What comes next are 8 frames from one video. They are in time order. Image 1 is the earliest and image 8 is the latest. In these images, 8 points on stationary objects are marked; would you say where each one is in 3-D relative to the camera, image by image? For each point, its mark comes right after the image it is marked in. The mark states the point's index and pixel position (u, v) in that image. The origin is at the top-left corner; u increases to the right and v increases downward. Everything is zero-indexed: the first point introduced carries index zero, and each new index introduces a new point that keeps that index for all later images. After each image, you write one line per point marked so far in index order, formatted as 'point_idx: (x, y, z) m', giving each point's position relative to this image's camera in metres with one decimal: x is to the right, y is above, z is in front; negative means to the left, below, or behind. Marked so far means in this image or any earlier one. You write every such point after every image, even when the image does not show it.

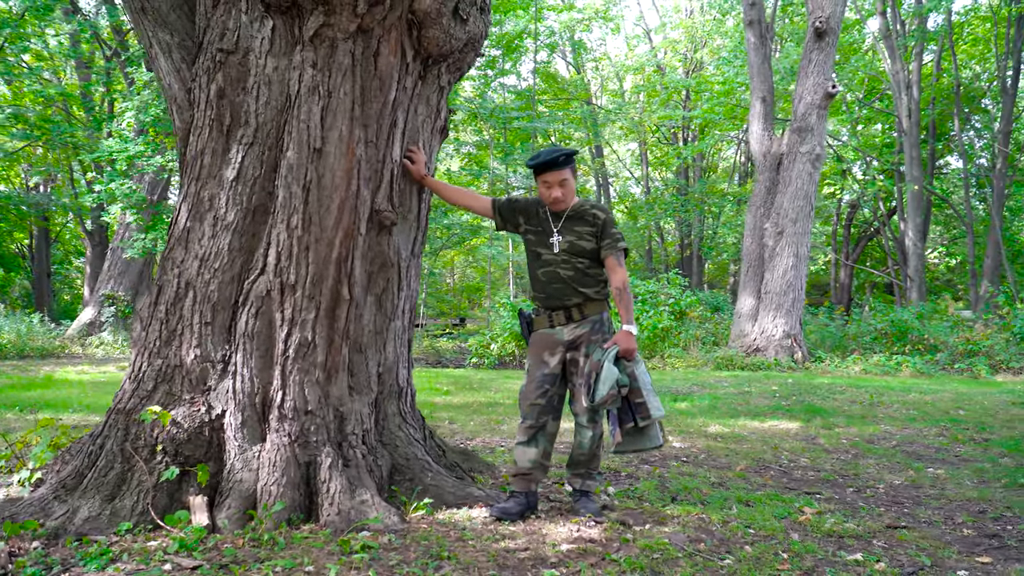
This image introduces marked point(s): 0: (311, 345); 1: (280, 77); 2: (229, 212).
0: (-1.0, -0.3, +3.5) m
1: (-1.2, +1.0, +3.5) m
2: (-1.4, +0.4, +3.6) m
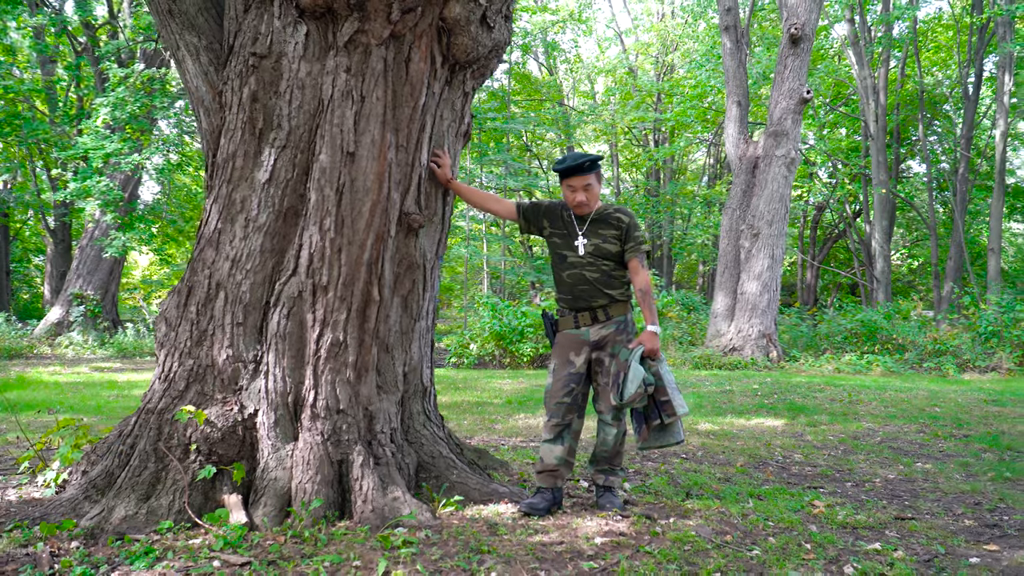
0: (-0.9, -0.3, +3.6) m
1: (-1.0, +1.0, +3.6) m
2: (-1.3, +0.4, +3.6) m
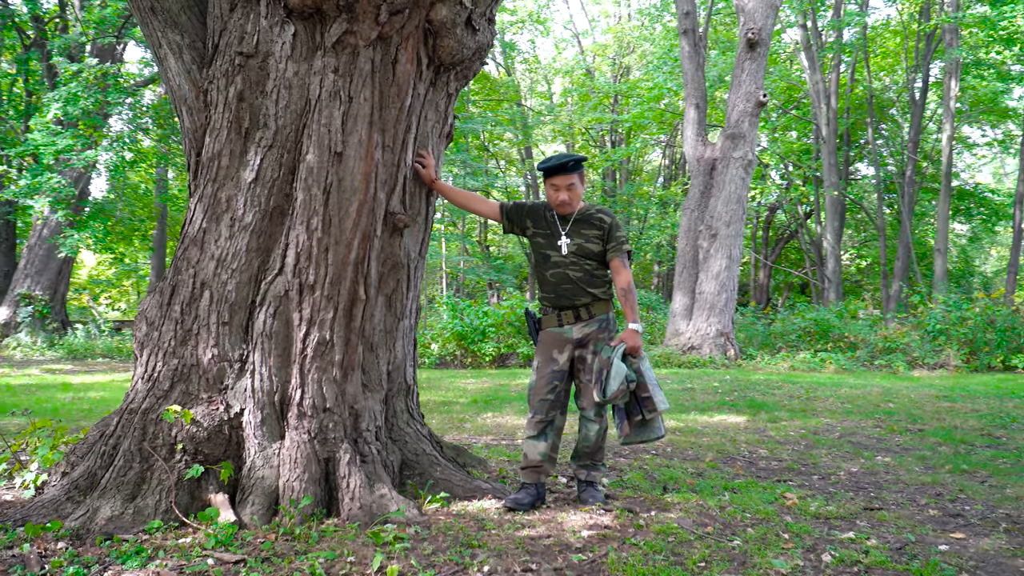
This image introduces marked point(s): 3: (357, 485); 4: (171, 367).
0: (-0.9, -0.3, +3.6) m
1: (-1.1, +1.0, +3.6) m
2: (-1.4, +0.4, +3.6) m
3: (-0.8, -1.0, +3.5) m
4: (-1.7, -0.4, +3.6) m
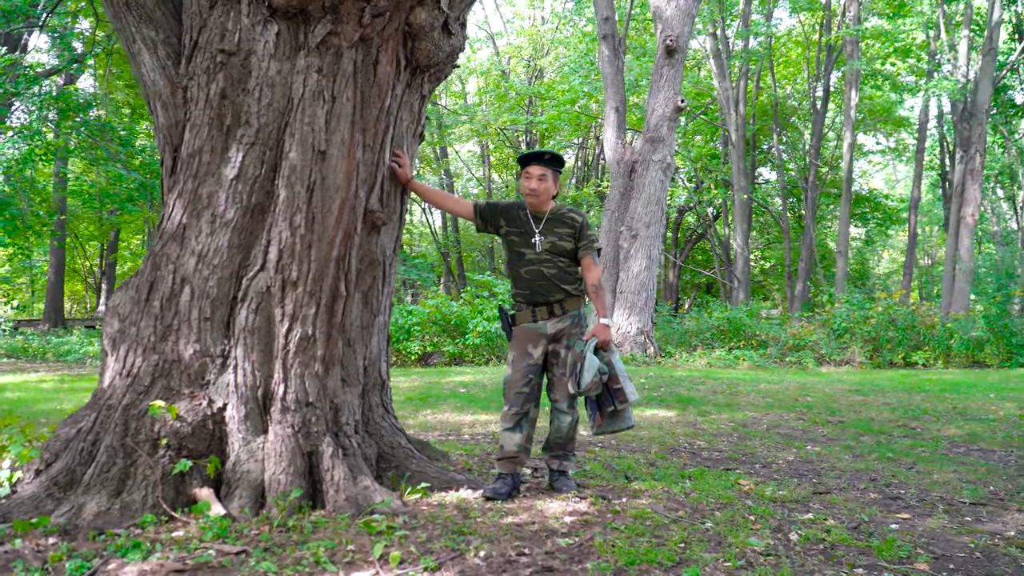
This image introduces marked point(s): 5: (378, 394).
0: (-1.0, -0.3, +3.7) m
1: (-1.2, +1.1, +3.6) m
2: (-1.5, +0.4, +3.6) m
3: (-0.9, -1.0, +3.6) m
4: (-1.8, -0.4, +3.5) m
5: (-0.8, -0.6, +4.1) m
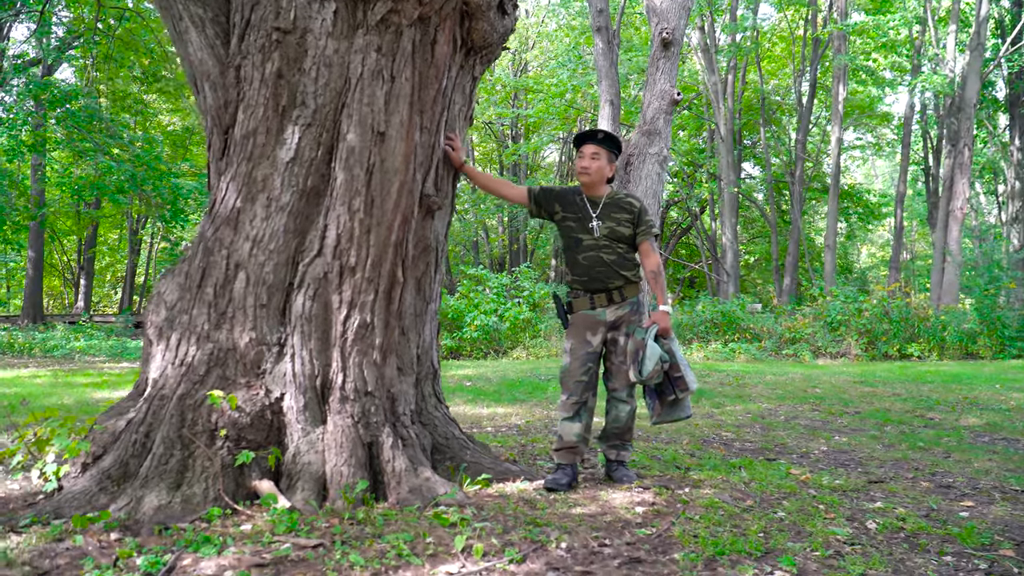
0: (-0.7, -0.2, +3.6) m
1: (-0.8, +1.1, +3.5) m
2: (-1.1, +0.5, +3.5) m
3: (-0.5, -0.9, +3.5) m
4: (-1.5, -0.3, +3.4) m
5: (-0.5, -0.5, +4.0) m
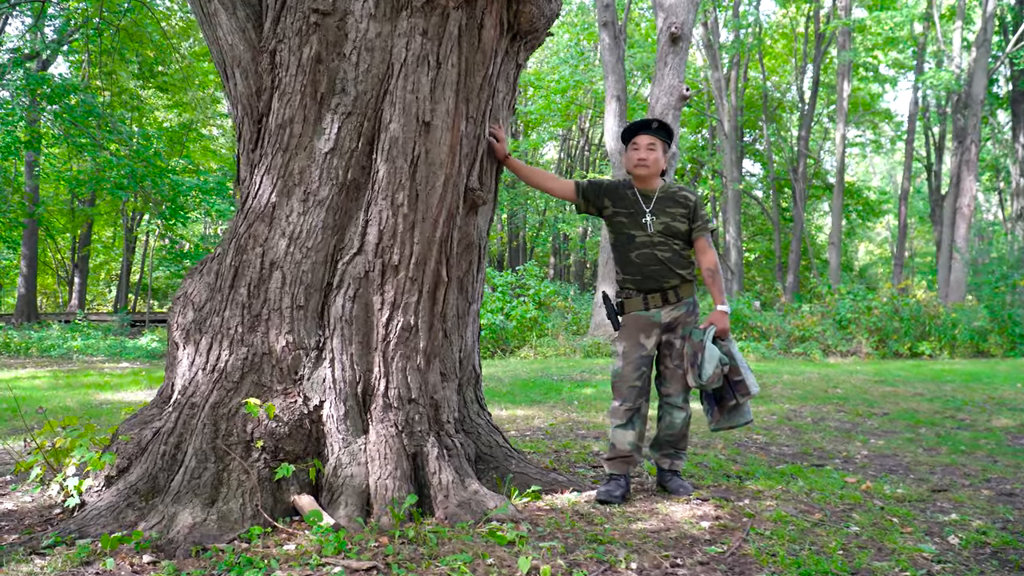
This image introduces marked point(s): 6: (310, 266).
0: (-0.5, -0.2, +3.3) m
1: (-0.6, +1.1, +3.2) m
2: (-0.9, +0.5, +3.3) m
3: (-0.3, -0.9, +3.2) m
4: (-1.2, -0.3, +3.2) m
5: (-0.2, -0.5, +3.8) m
6: (-0.9, +0.1, +3.3) m
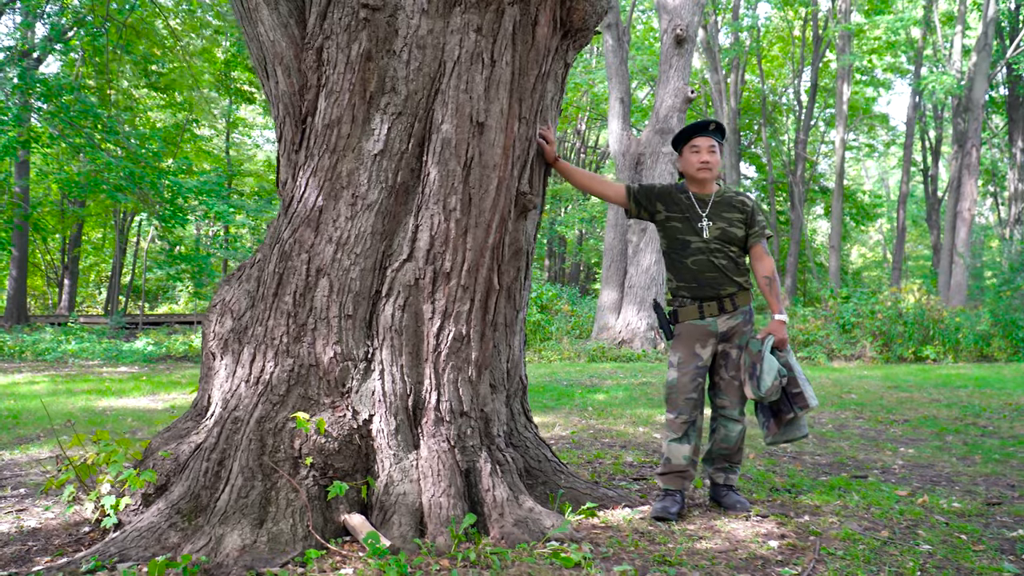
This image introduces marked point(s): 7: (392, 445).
0: (-0.2, -0.2, +3.2) m
1: (-0.3, +1.1, +3.1) m
2: (-0.6, +0.4, +3.1) m
3: (0.0, -0.9, +3.1) m
4: (-1.0, -0.3, +3.0) m
5: (0.0, -0.6, +3.6) m
6: (-0.7, +0.1, +3.1) m
7: (-0.5, -0.7, +3.0) m
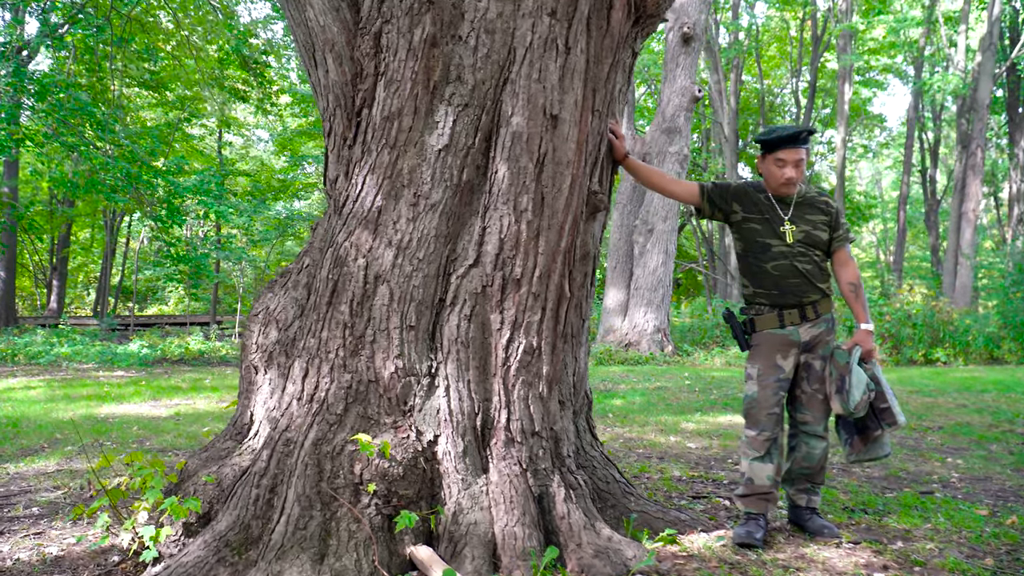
0: (+0.1, -0.3, +2.9) m
1: (0.0, +1.1, +2.8) m
2: (-0.3, +0.4, +2.8) m
3: (+0.3, -1.0, +2.8) m
4: (-0.7, -0.4, +2.7) m
5: (+0.3, -0.6, +3.4) m
6: (-0.4, 0.0, +2.8) m
7: (-0.2, -0.7, +2.8) m
